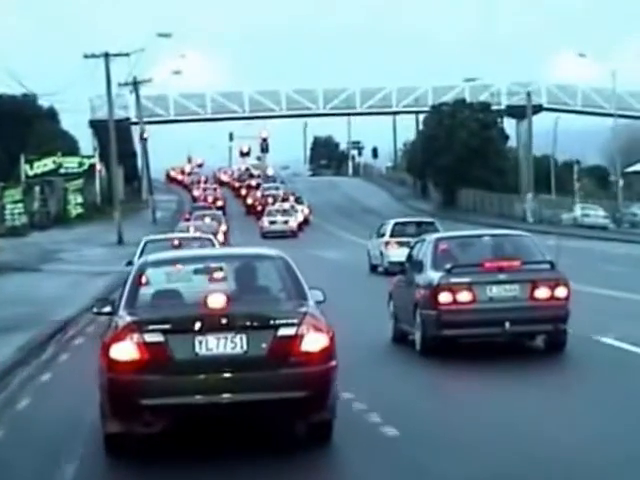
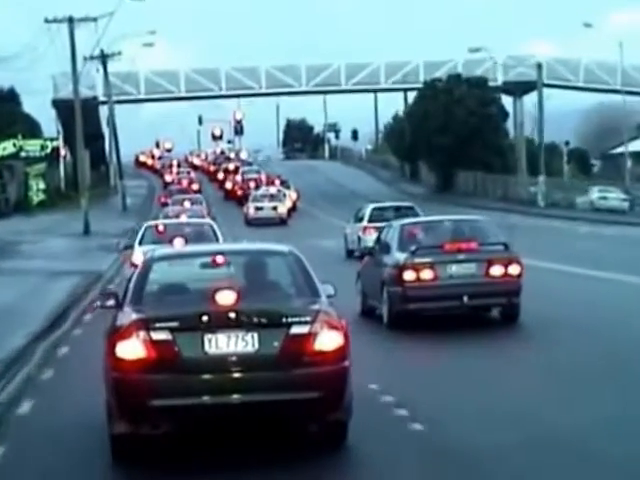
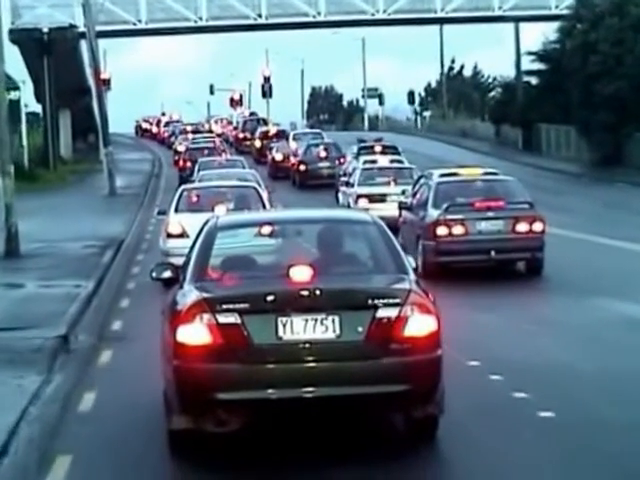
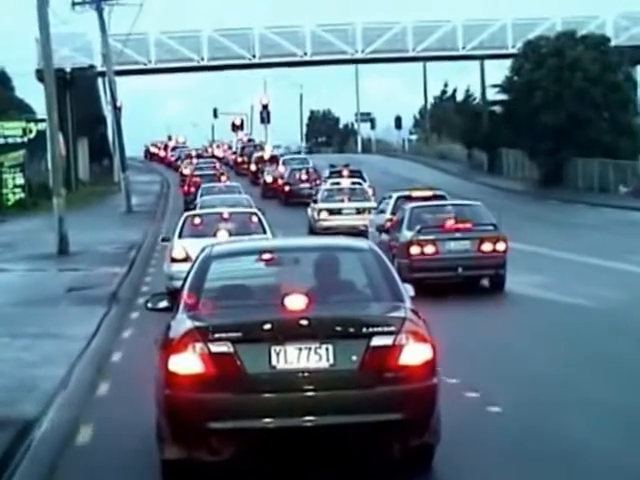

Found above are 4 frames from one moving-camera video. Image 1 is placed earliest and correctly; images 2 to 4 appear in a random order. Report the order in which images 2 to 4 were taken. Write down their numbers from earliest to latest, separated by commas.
2, 4, 3
